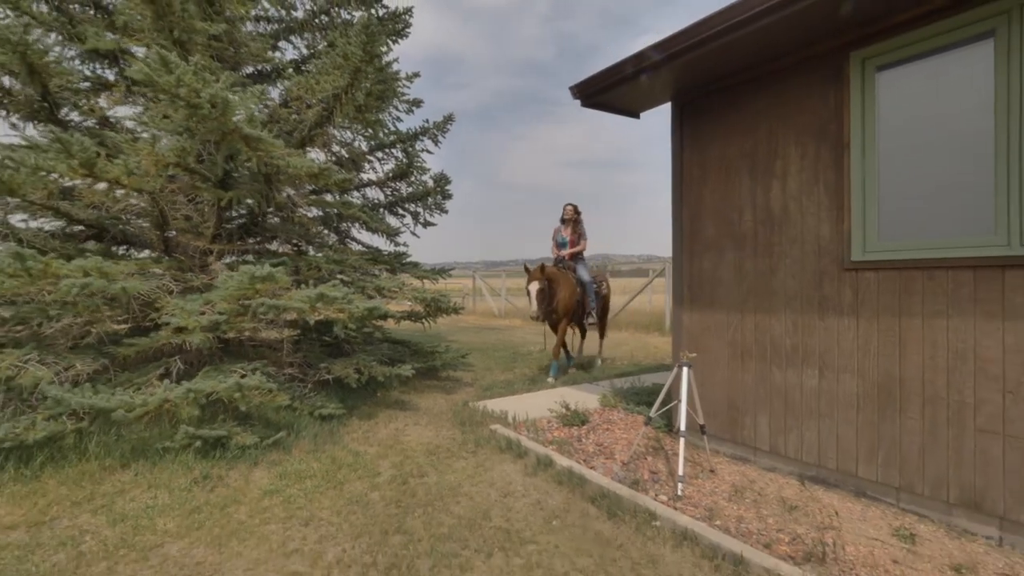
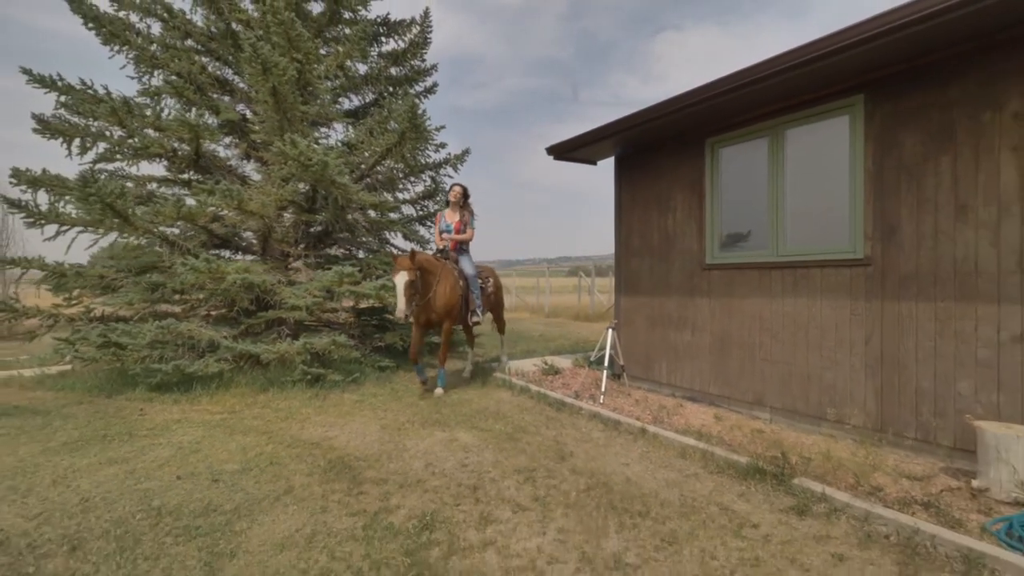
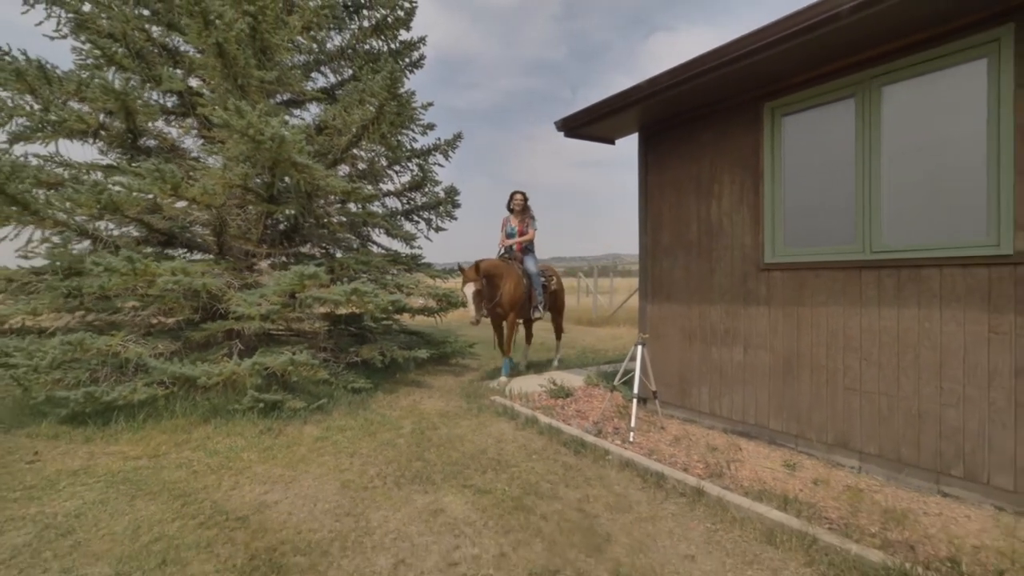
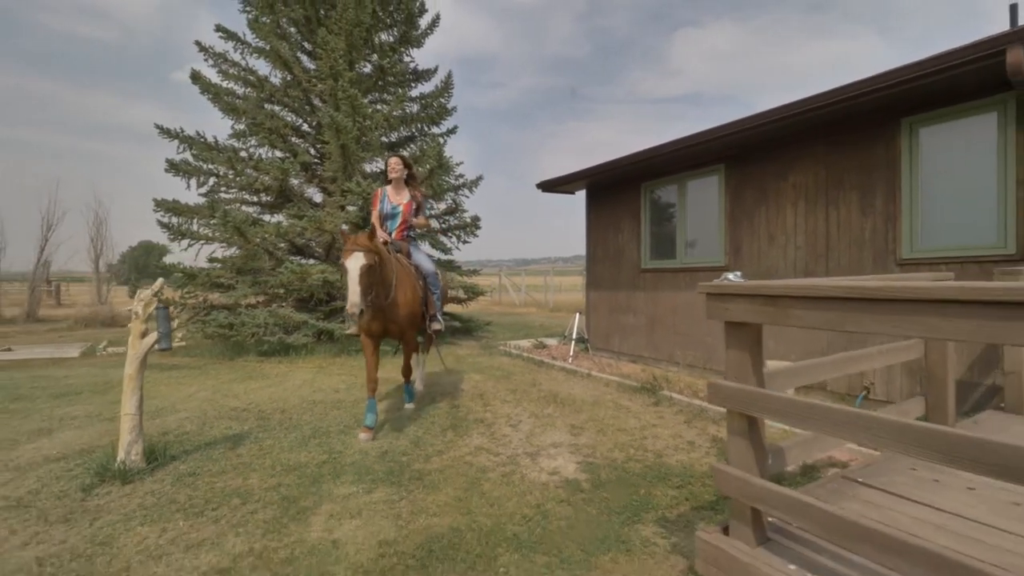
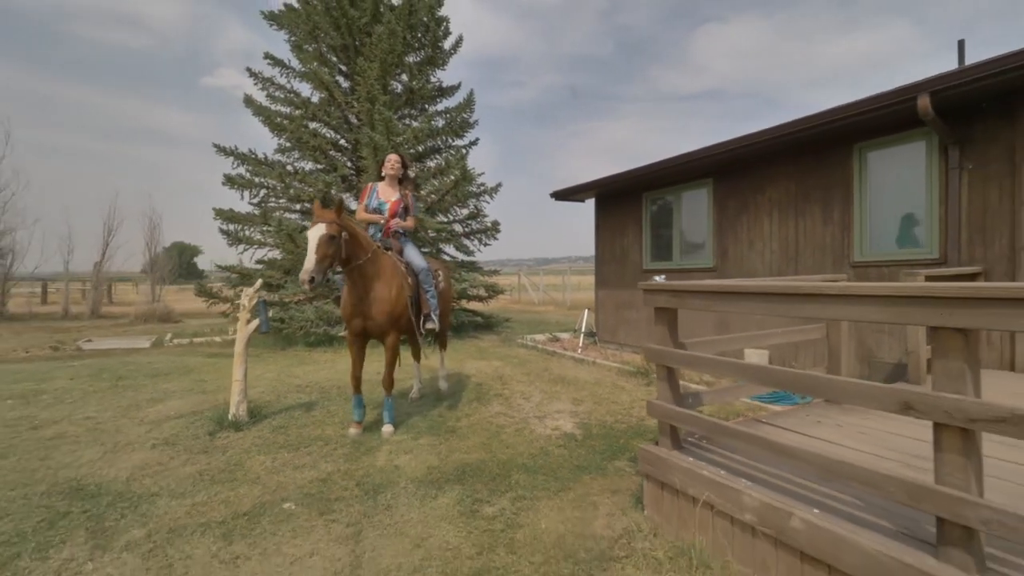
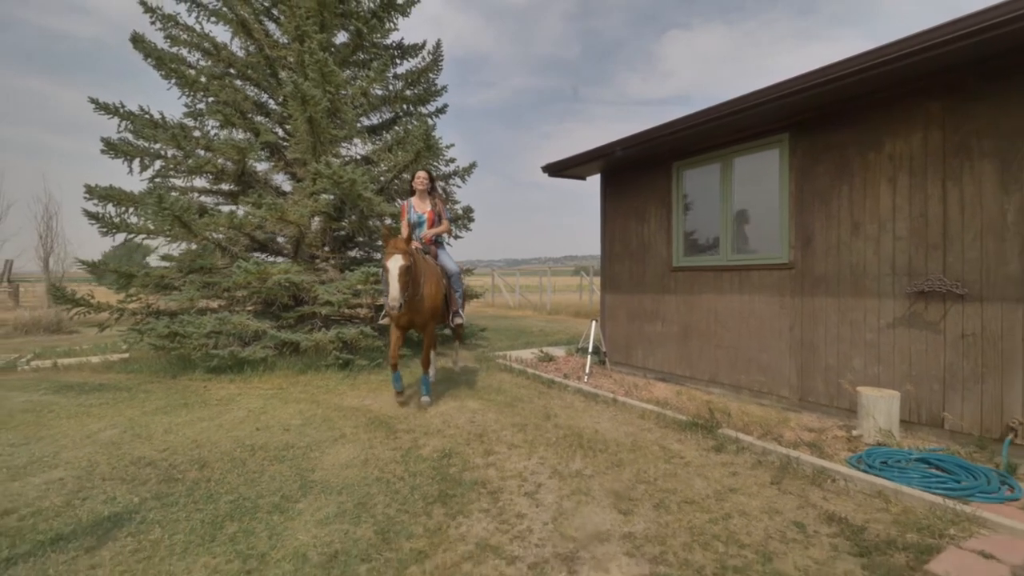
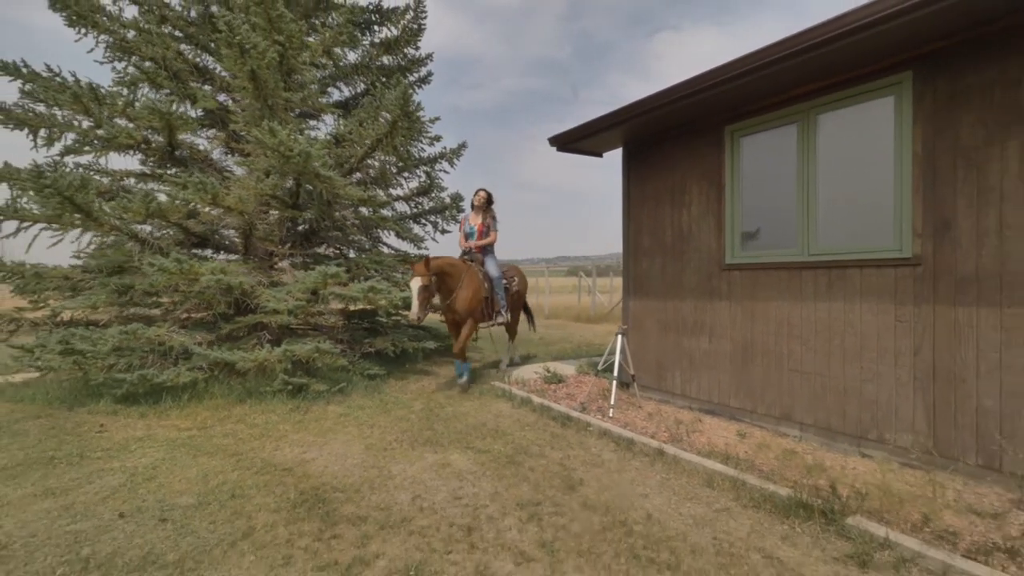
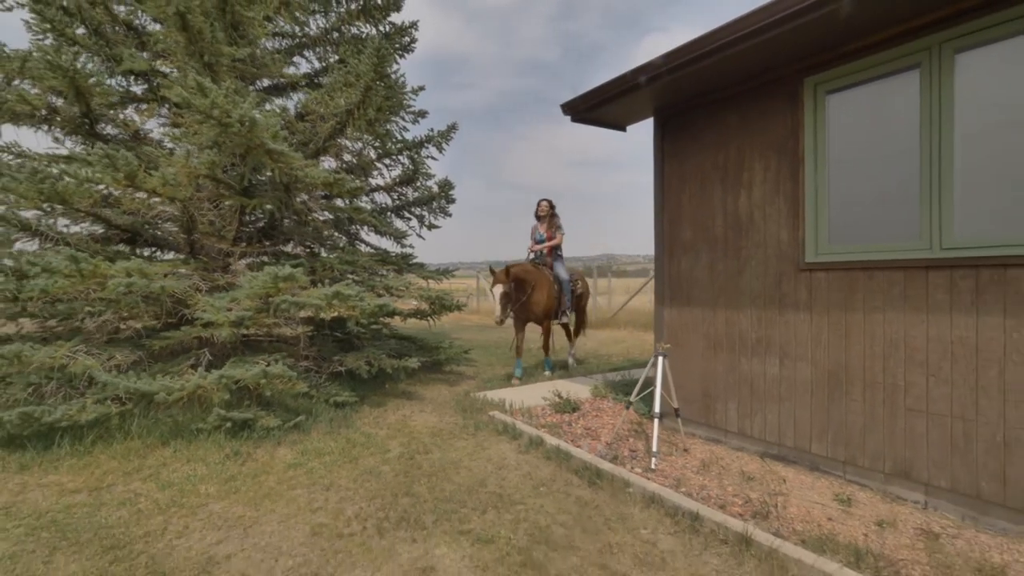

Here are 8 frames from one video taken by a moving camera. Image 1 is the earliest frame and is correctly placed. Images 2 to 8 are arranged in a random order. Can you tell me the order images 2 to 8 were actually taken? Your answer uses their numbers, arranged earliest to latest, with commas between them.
8, 3, 7, 2, 6, 4, 5
